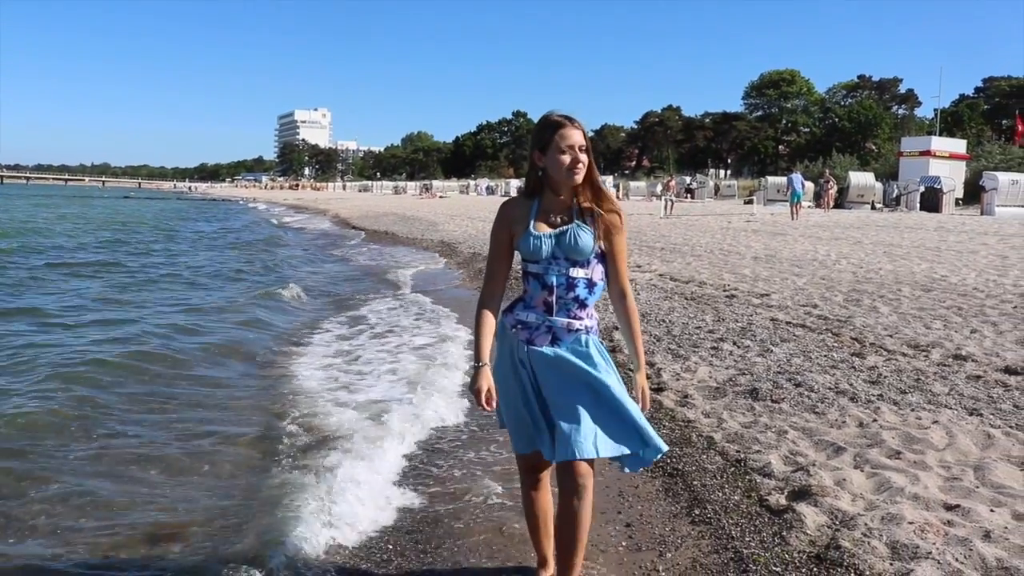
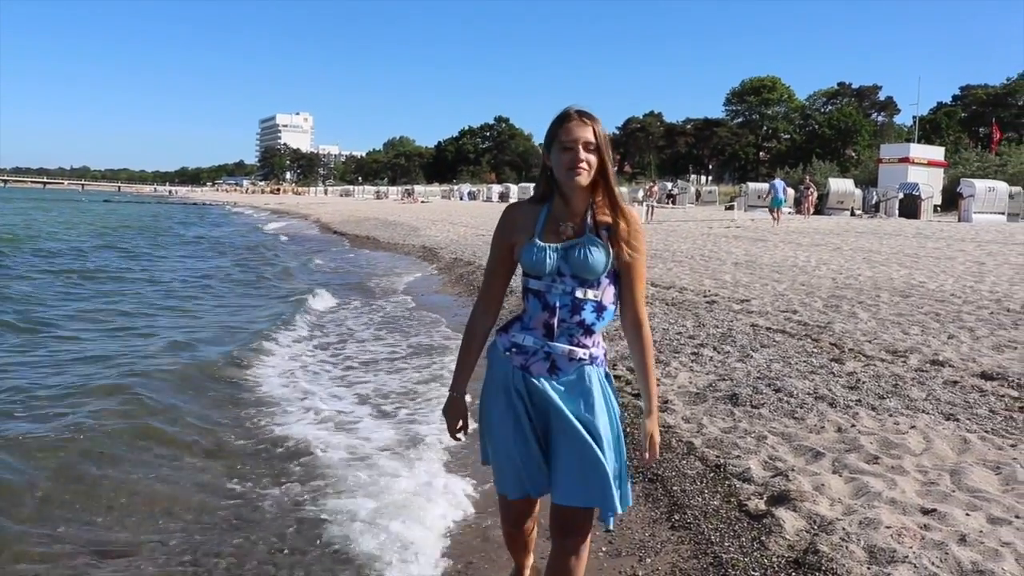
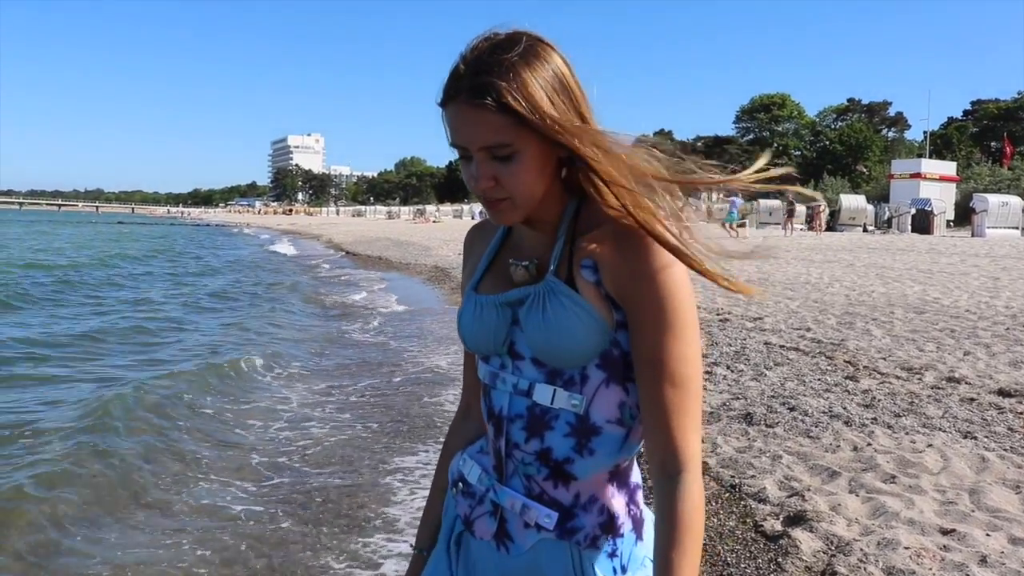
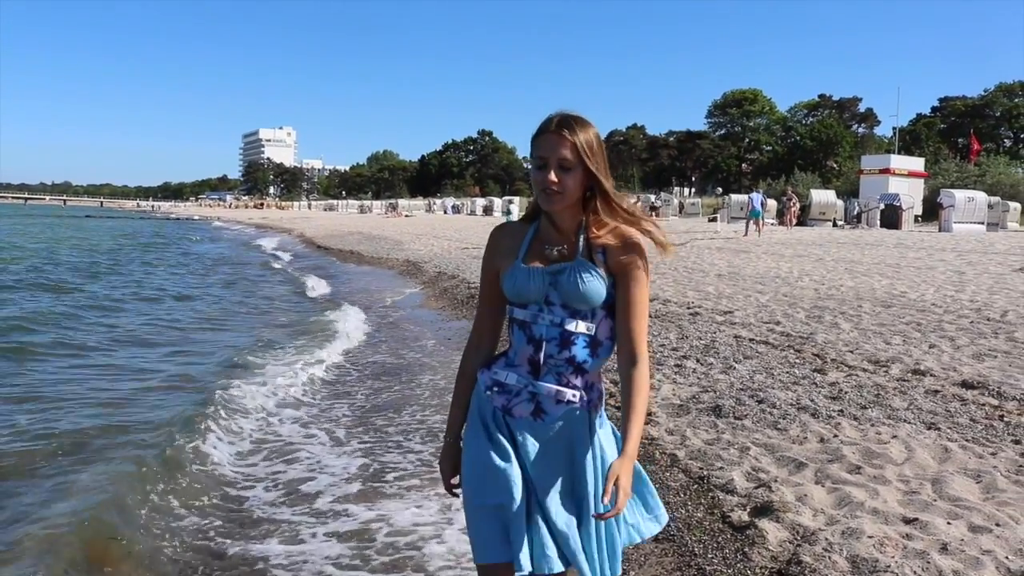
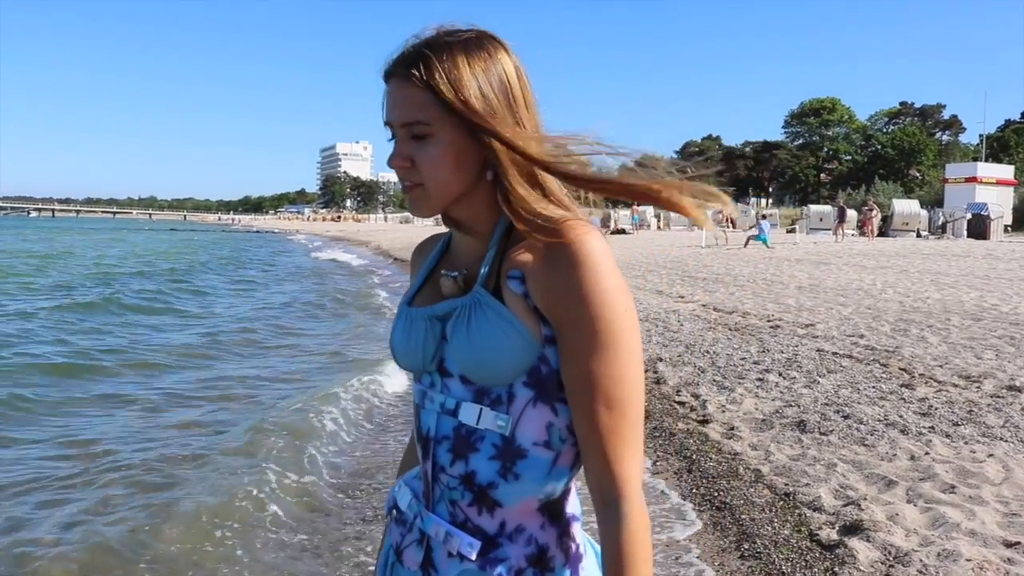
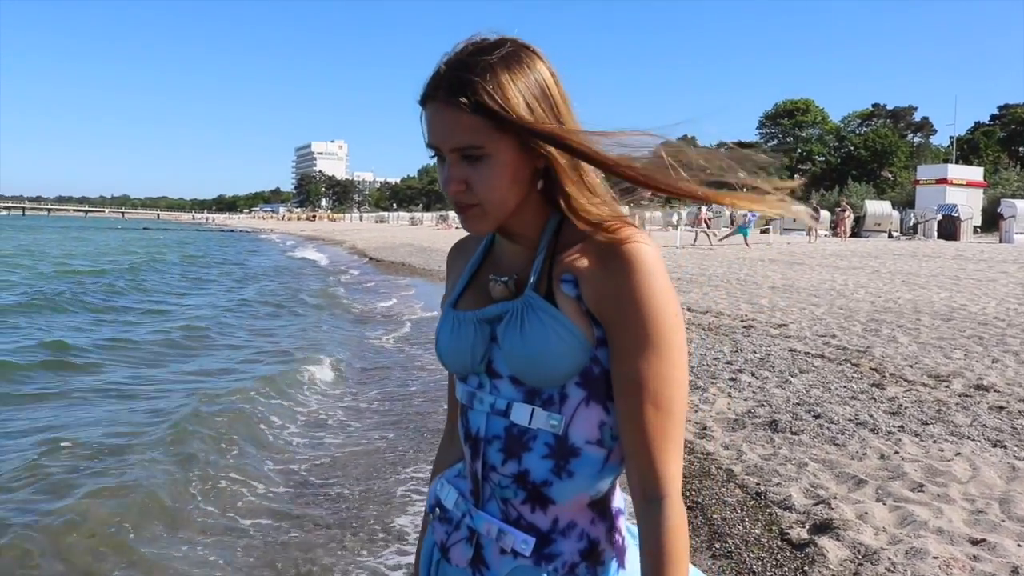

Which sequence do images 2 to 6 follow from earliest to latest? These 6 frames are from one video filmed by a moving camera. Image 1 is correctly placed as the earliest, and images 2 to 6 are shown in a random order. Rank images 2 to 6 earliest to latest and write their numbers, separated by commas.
2, 4, 3, 6, 5
